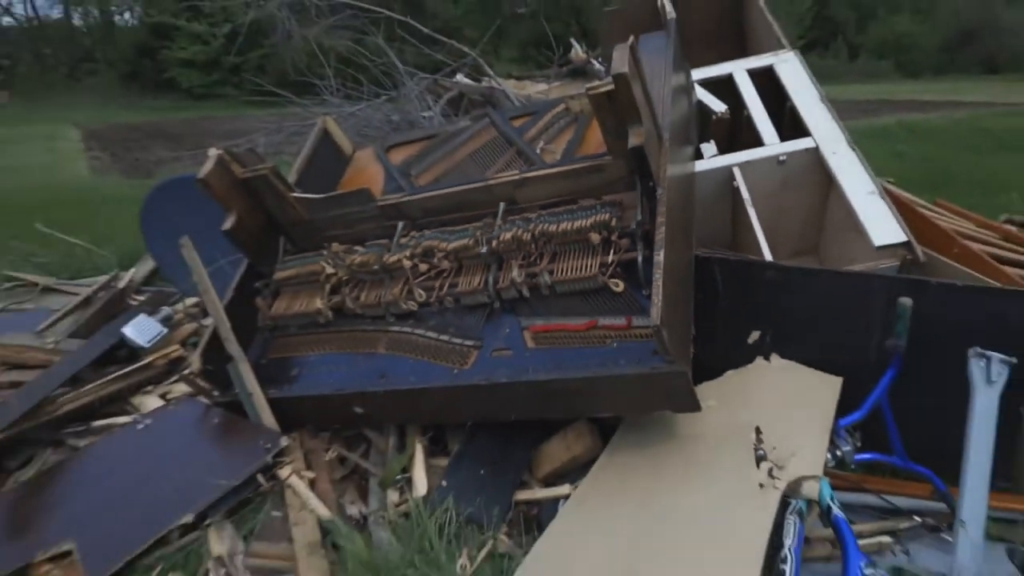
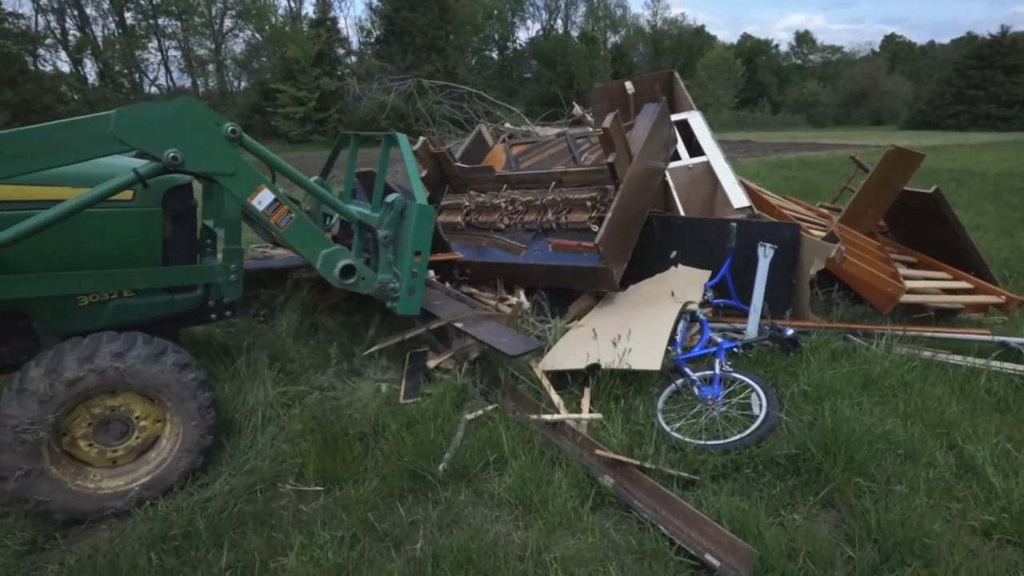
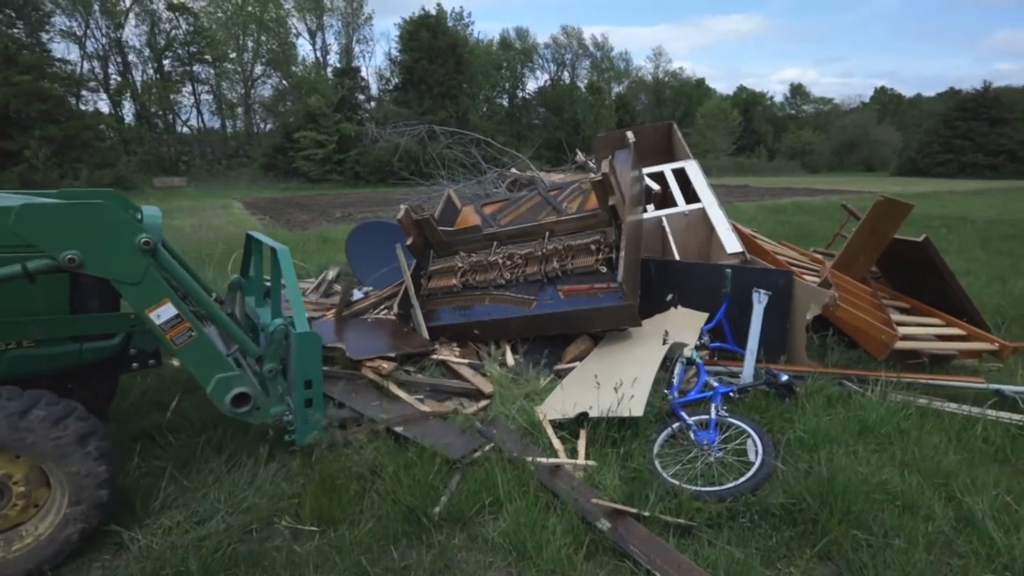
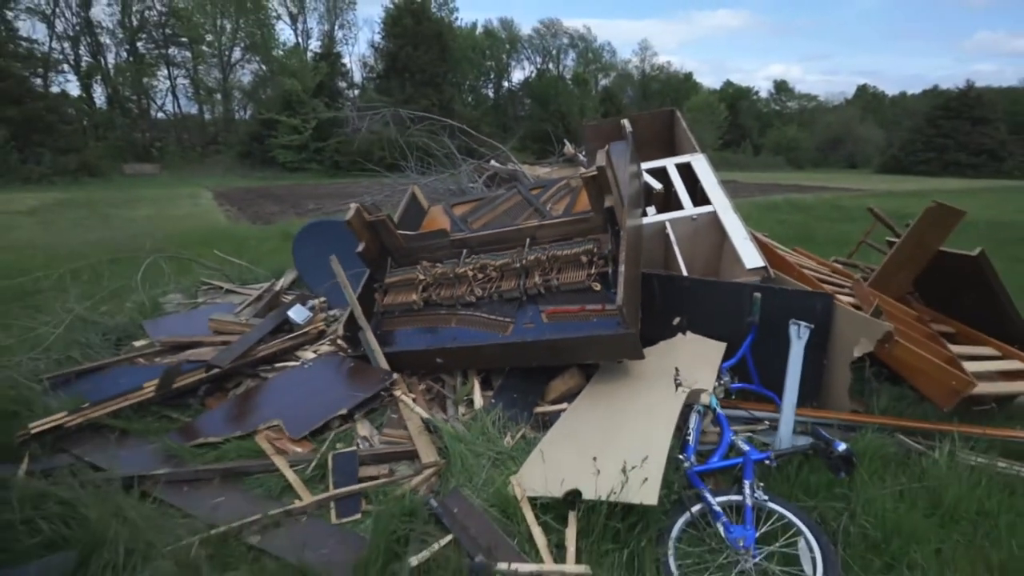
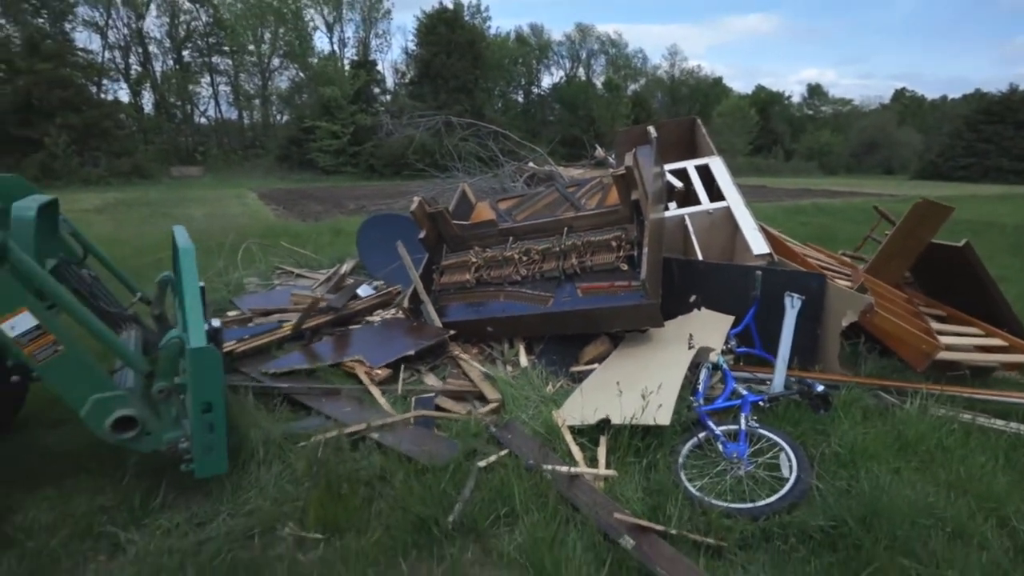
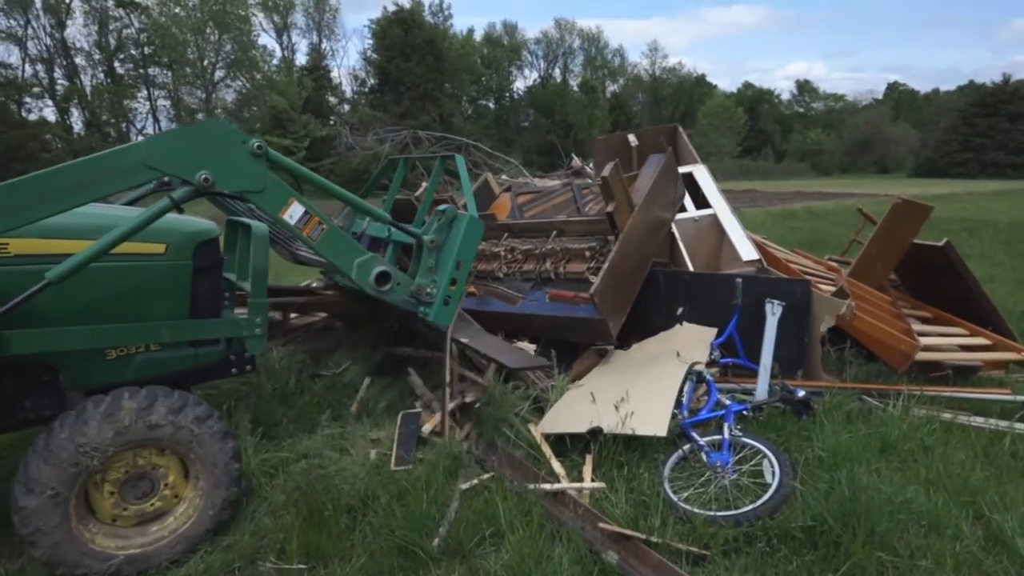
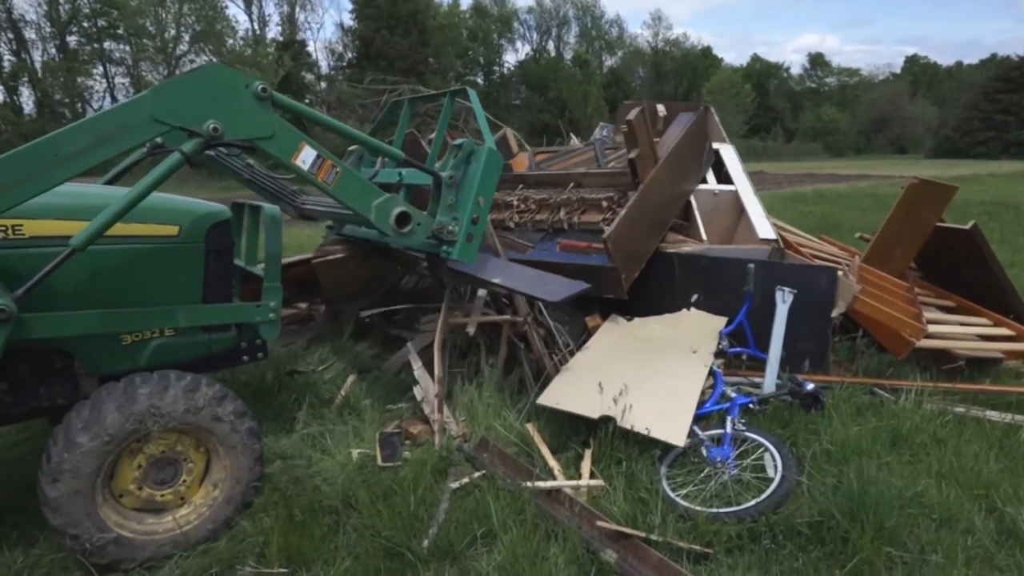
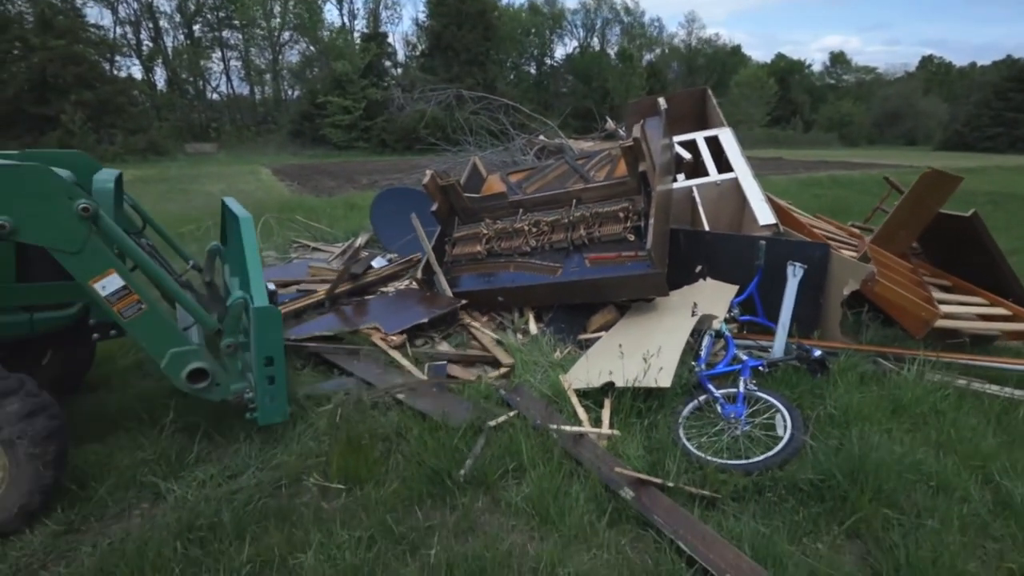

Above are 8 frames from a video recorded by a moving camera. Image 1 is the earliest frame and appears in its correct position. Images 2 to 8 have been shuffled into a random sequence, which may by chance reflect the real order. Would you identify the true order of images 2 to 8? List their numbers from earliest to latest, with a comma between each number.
4, 5, 8, 3, 2, 6, 7
